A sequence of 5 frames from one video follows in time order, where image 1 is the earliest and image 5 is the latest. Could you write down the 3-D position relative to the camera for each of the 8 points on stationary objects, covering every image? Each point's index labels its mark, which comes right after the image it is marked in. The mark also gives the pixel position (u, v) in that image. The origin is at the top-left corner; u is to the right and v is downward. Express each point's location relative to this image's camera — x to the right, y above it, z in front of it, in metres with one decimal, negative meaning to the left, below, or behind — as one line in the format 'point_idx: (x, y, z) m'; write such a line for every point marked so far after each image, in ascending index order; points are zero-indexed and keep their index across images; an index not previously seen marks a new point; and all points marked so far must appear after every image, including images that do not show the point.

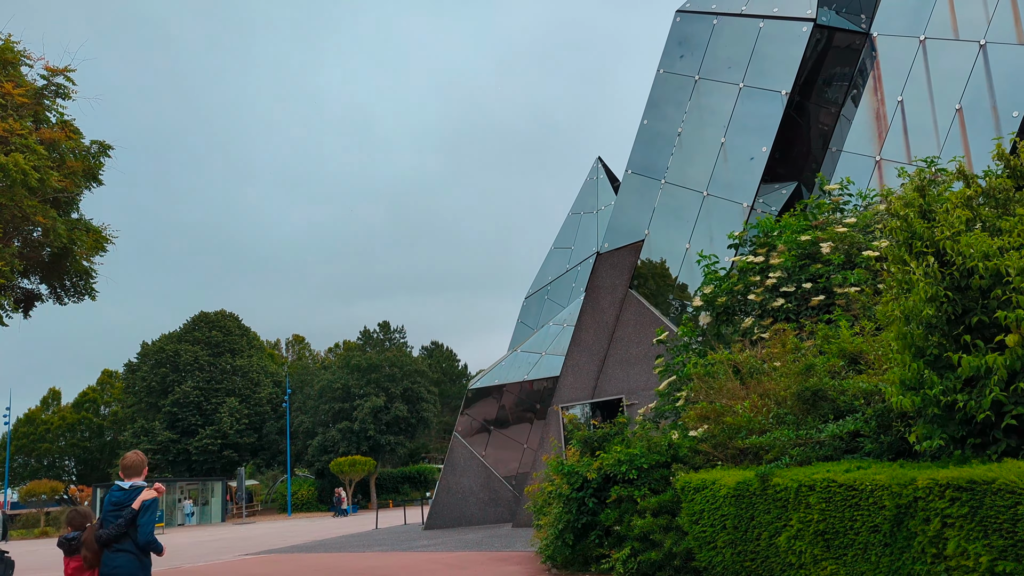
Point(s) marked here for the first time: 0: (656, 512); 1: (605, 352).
0: (+1.3, -2.0, +7.4) m
1: (+1.6, -1.1, +14.5) m
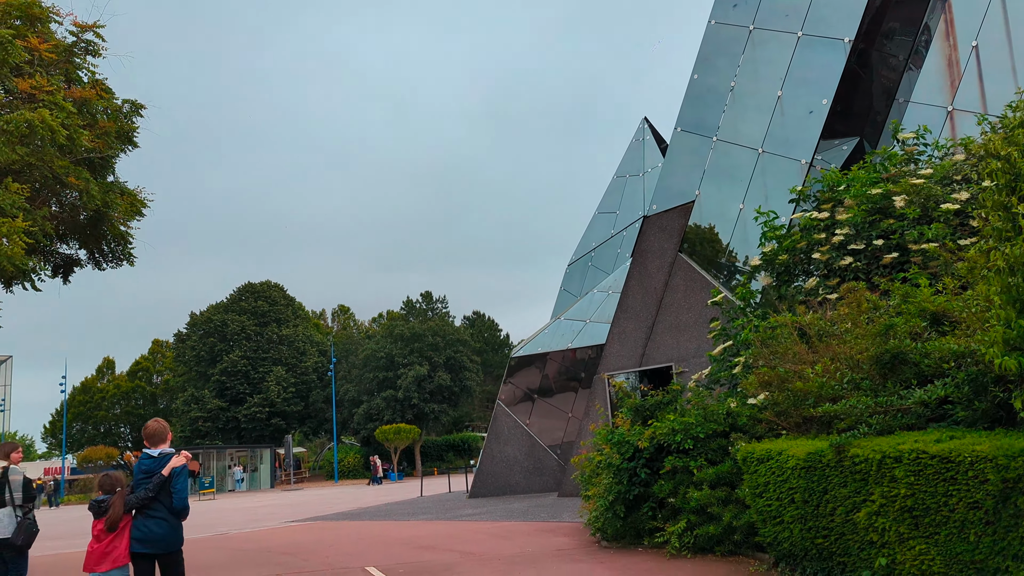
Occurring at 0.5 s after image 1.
0: (+1.7, -1.6, +7.0) m
1: (+2.4, -0.5, +14.0) m
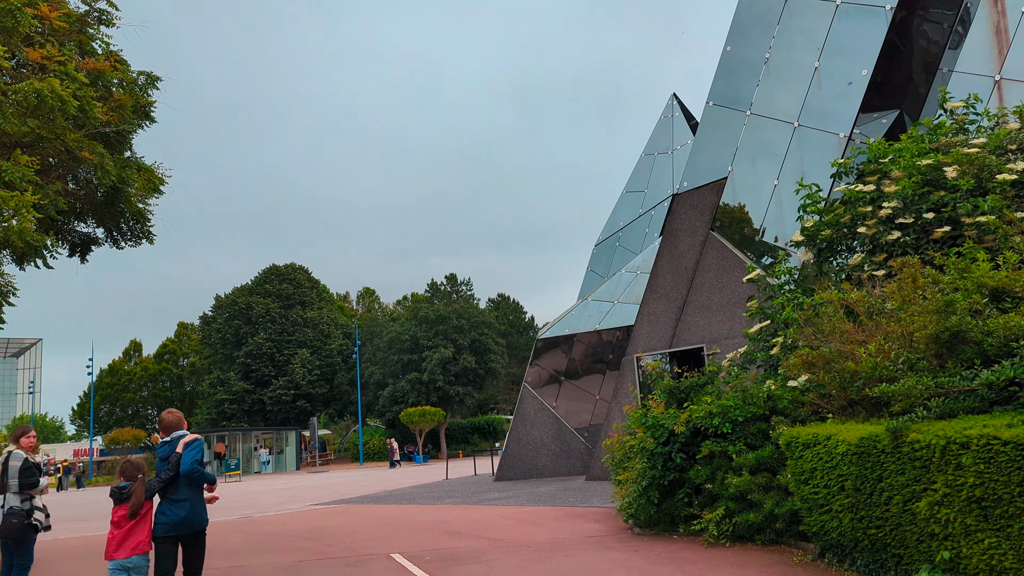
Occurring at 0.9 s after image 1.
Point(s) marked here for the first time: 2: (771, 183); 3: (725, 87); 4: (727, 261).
0: (+1.9, -1.4, +6.7) m
1: (+2.8, -0.2, +13.6) m
2: (+3.8, +1.5, +12.4) m
3: (+3.5, +3.3, +13.9) m
4: (+3.3, +0.4, +12.8) m
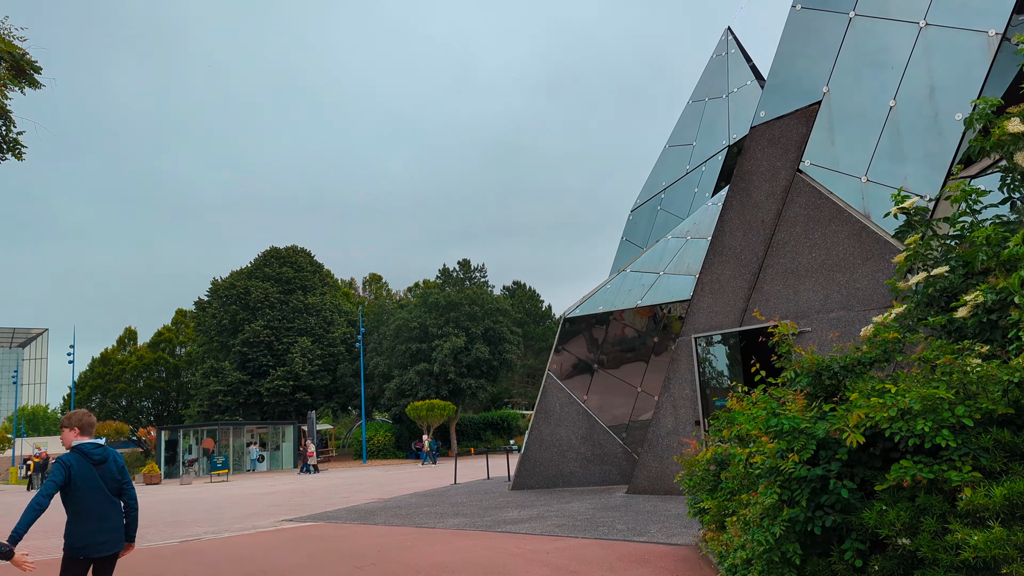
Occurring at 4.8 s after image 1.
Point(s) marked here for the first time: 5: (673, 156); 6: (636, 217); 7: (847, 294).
0: (+2.1, -1.0, +3.6) m
1: (+3.1, +0.3, +10.5) m
2: (+4.1, +2.0, +9.3) m
3: (+3.8, +3.8, +10.7) m
4: (+3.6, +0.9, +9.7) m
5: (+3.2, +2.6, +16.9) m
6: (+2.6, +1.5, +17.9) m
7: (+3.7, 0.0, +9.3) m
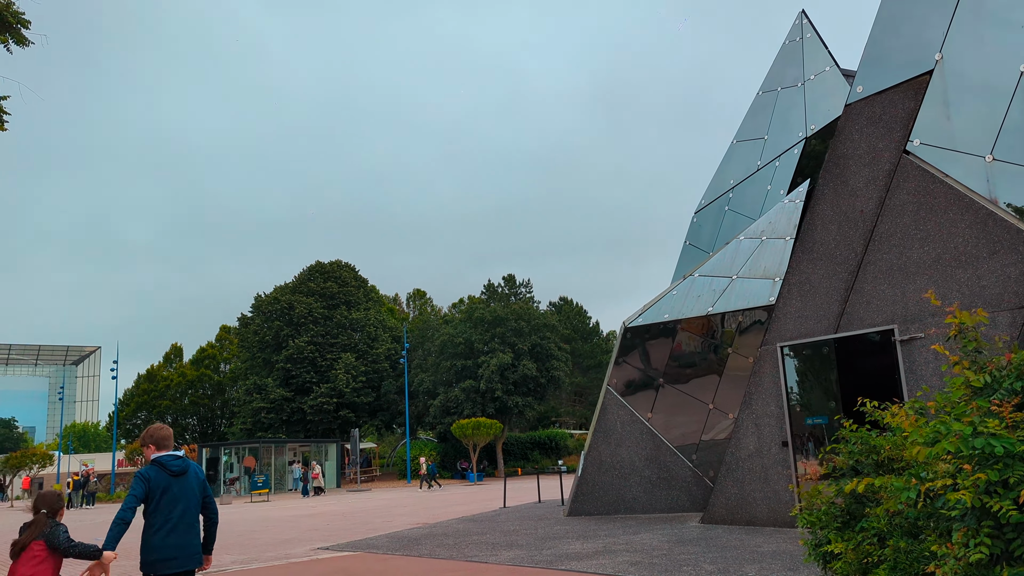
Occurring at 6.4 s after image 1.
0: (+2.4, -0.8, +2.3) m
1: (+3.8, +0.3, +9.2) m
2: (+4.7, +2.0, +7.9) m
3: (+4.5, +3.8, +9.4) m
4: (+4.2, +0.9, +8.4) m
5: (+4.2, +2.5, +15.6) m
6: (+3.7, +1.3, +16.6) m
7: (+4.3, 0.0, +7.9) m
